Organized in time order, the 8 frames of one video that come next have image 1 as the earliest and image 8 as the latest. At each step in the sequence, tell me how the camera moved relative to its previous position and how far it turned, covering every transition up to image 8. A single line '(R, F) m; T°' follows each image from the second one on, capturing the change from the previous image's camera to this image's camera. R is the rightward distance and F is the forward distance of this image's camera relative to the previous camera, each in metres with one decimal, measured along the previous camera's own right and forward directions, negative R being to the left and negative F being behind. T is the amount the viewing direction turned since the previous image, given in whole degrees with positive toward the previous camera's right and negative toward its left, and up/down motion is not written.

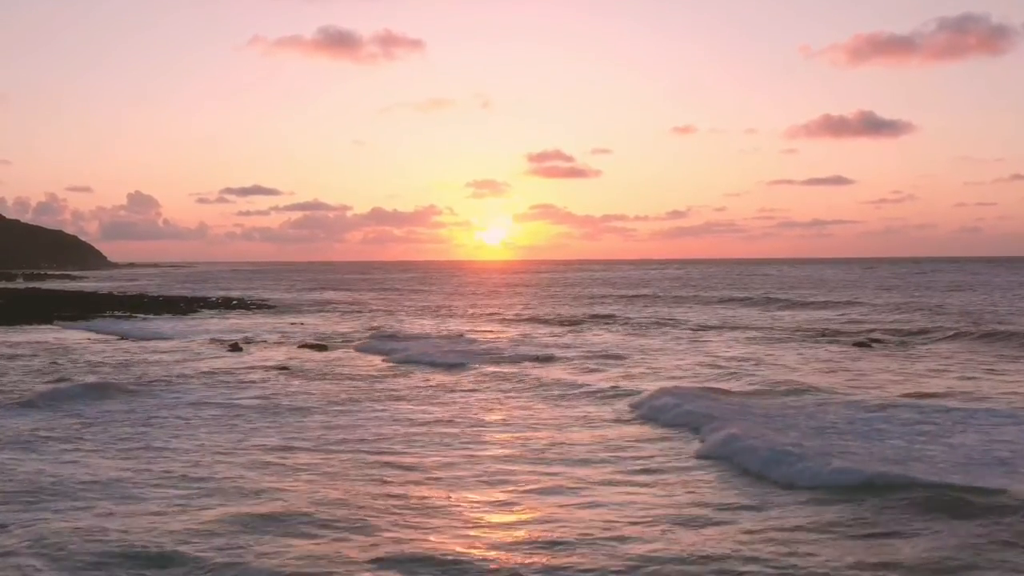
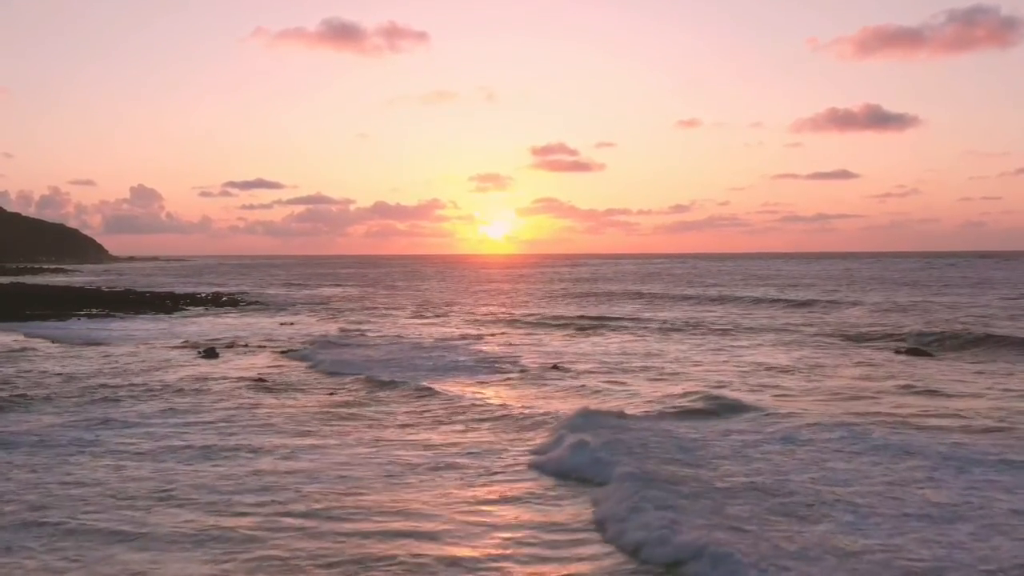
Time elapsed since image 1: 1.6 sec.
(0.0, +3.1) m; 0°
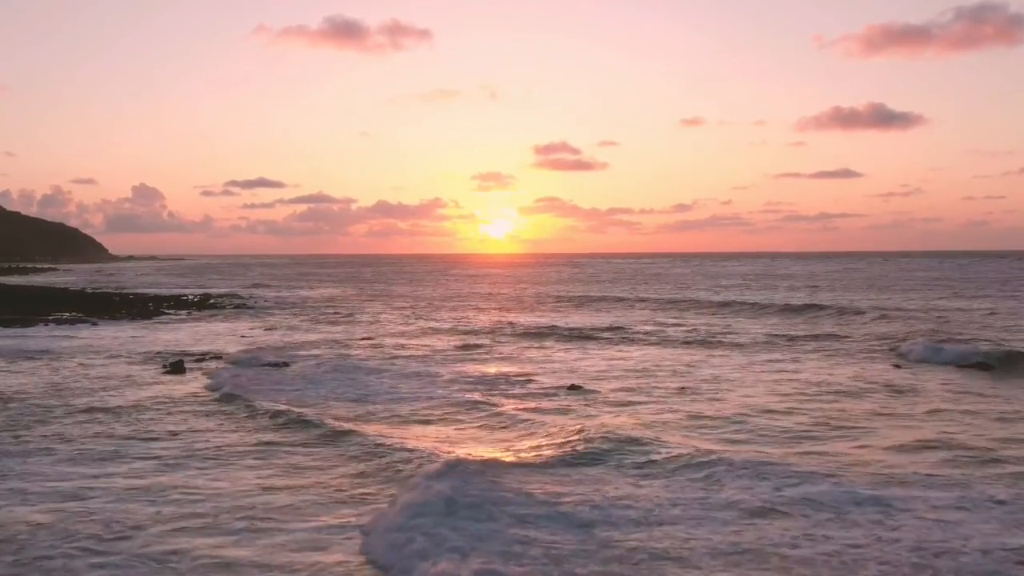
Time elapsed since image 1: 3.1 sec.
(-0.1, +3.3) m; 0°
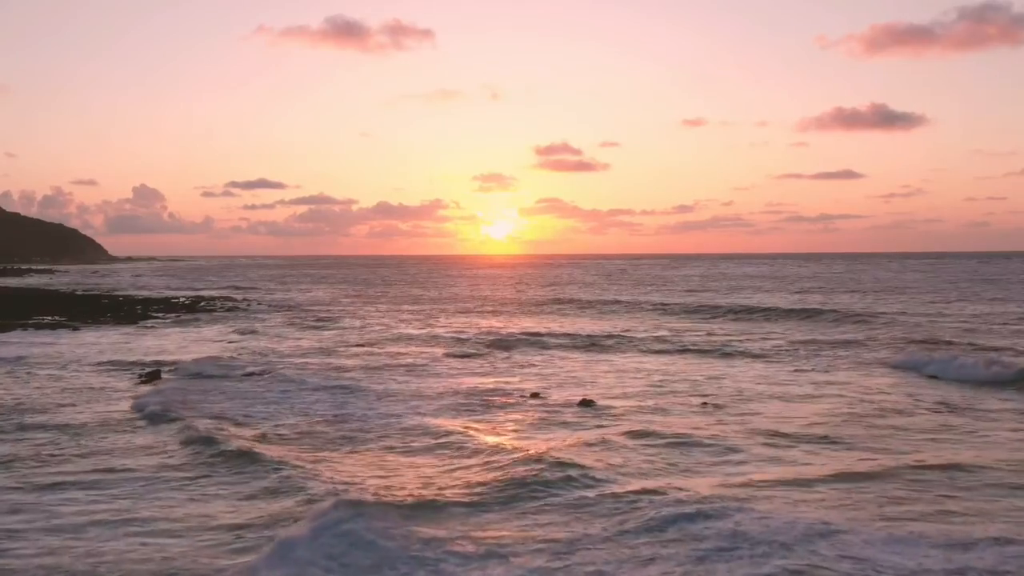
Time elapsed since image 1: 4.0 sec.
(-0.1, +1.9) m; 0°
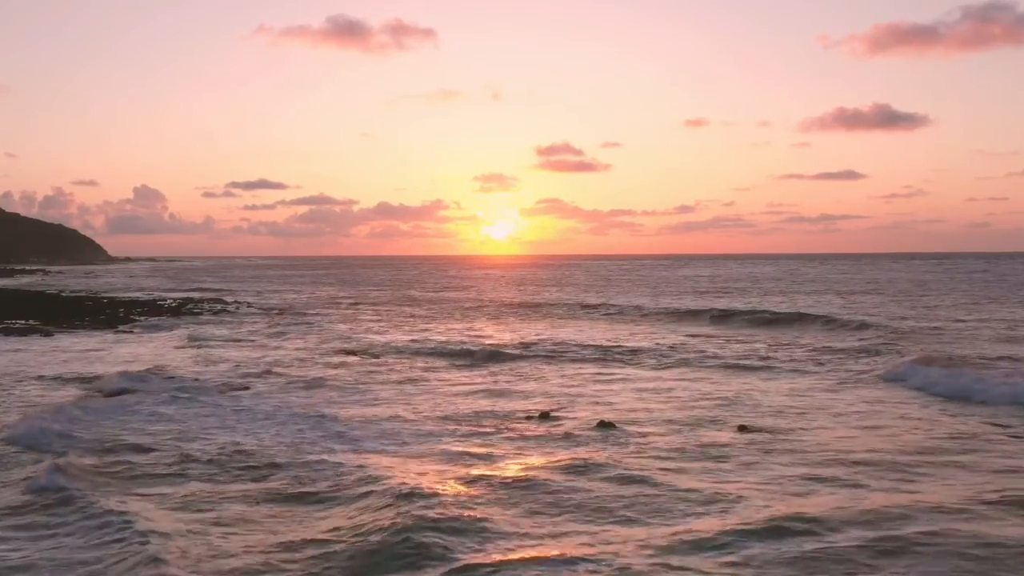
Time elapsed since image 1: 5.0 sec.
(-0.1, +2.5) m; 0°
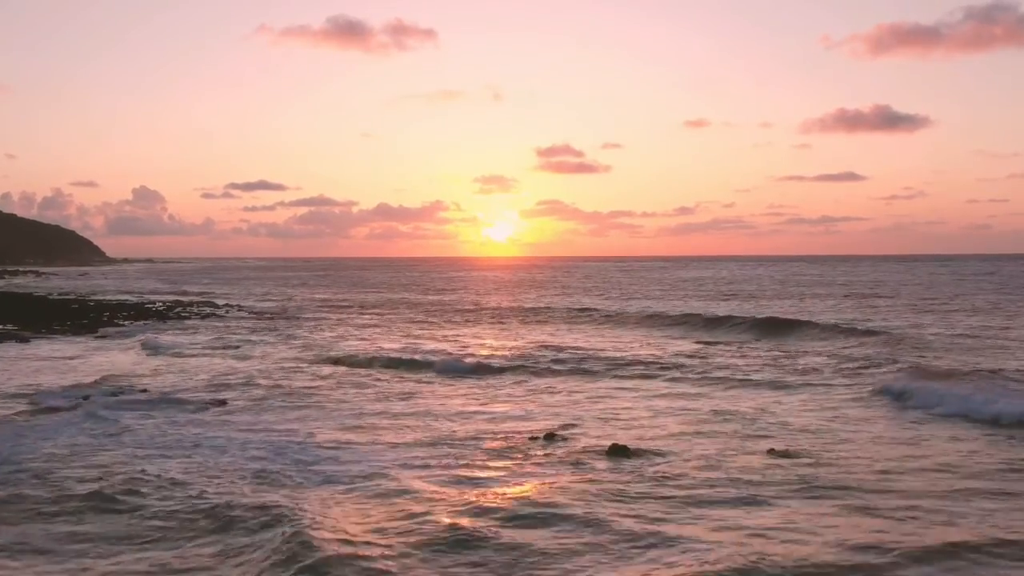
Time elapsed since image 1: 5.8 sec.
(0.0, +1.8) m; 0°
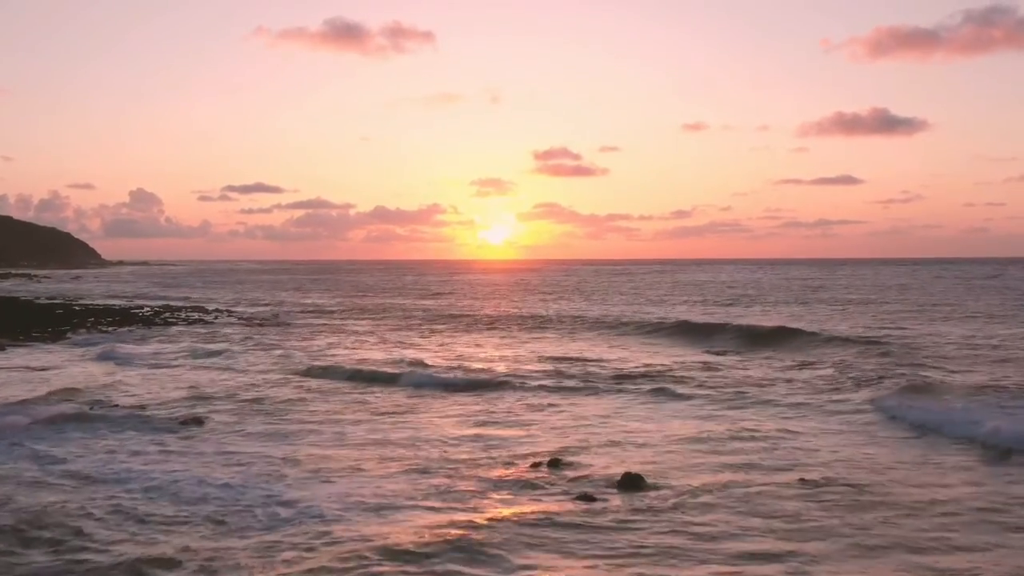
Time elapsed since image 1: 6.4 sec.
(-0.1, +1.6) m; 0°
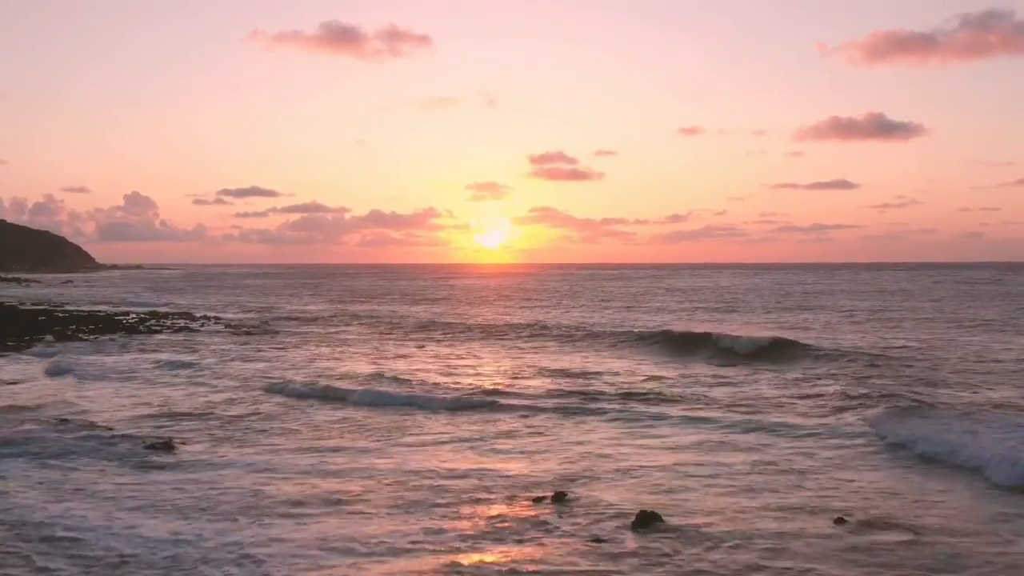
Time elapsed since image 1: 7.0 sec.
(-0.1, +1.6) m; 0°
